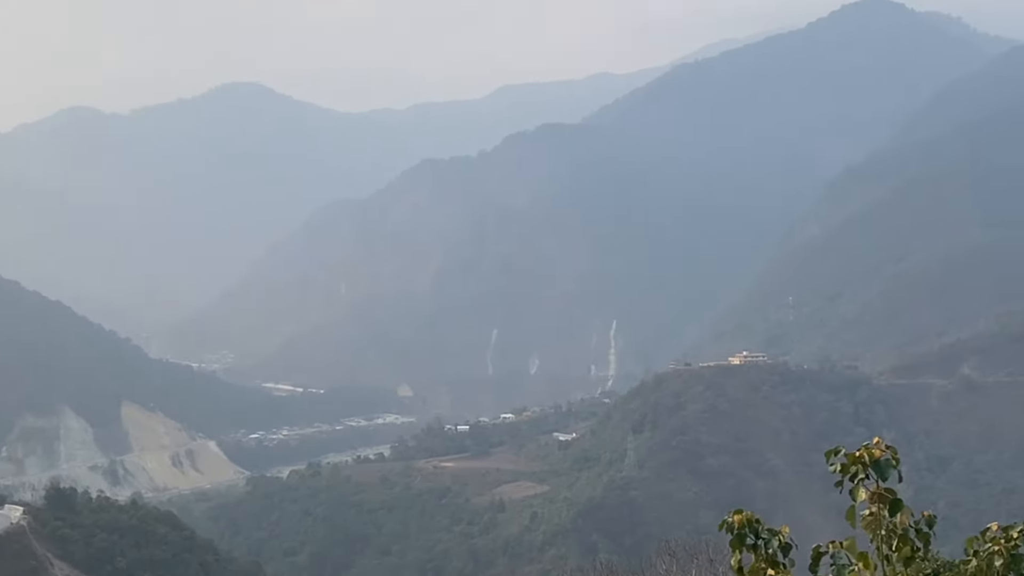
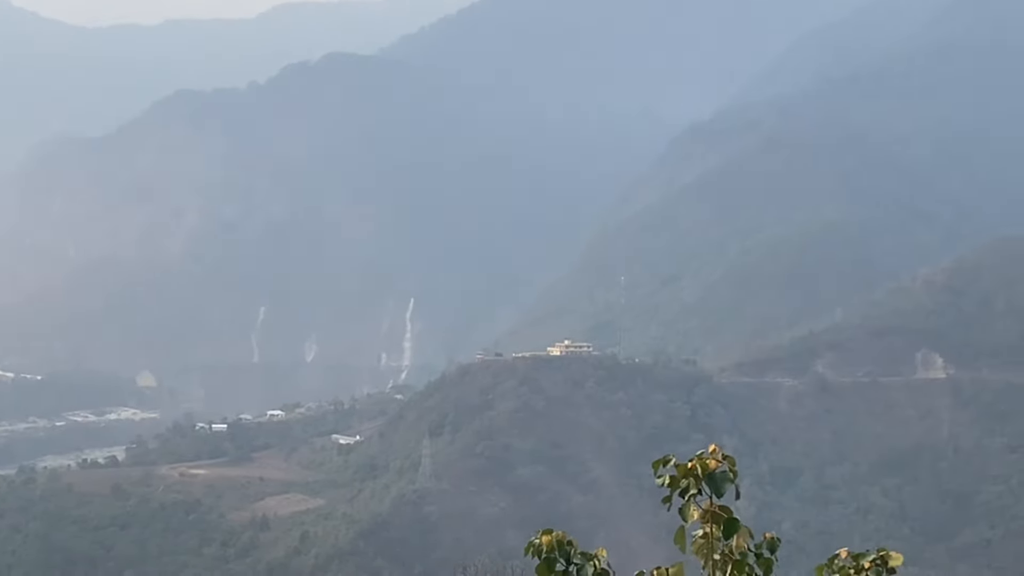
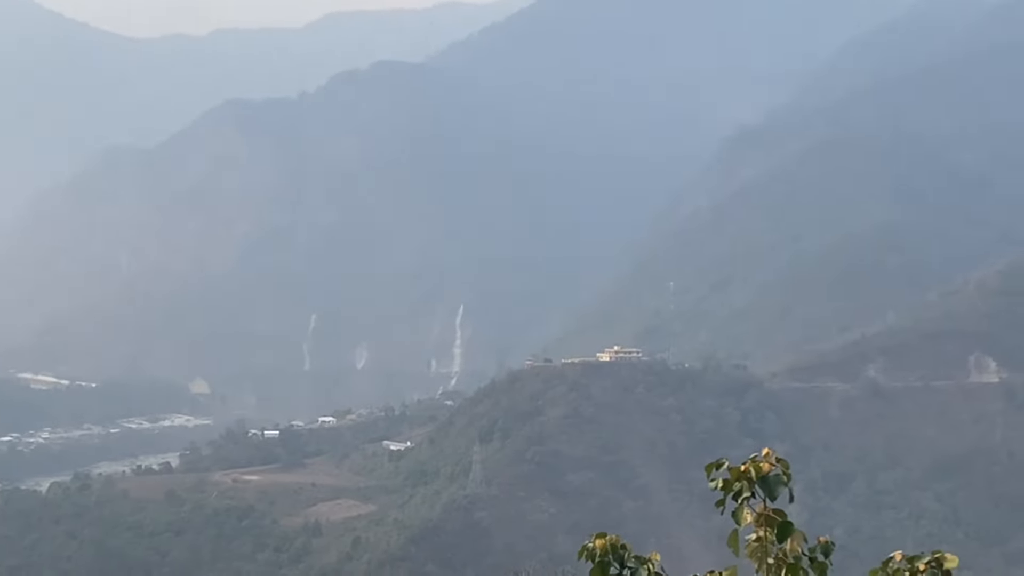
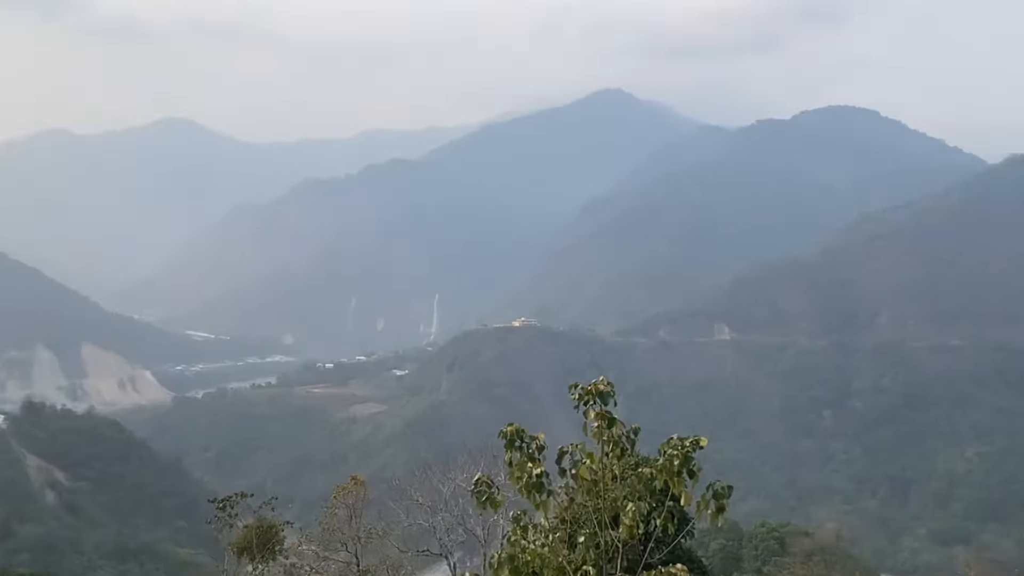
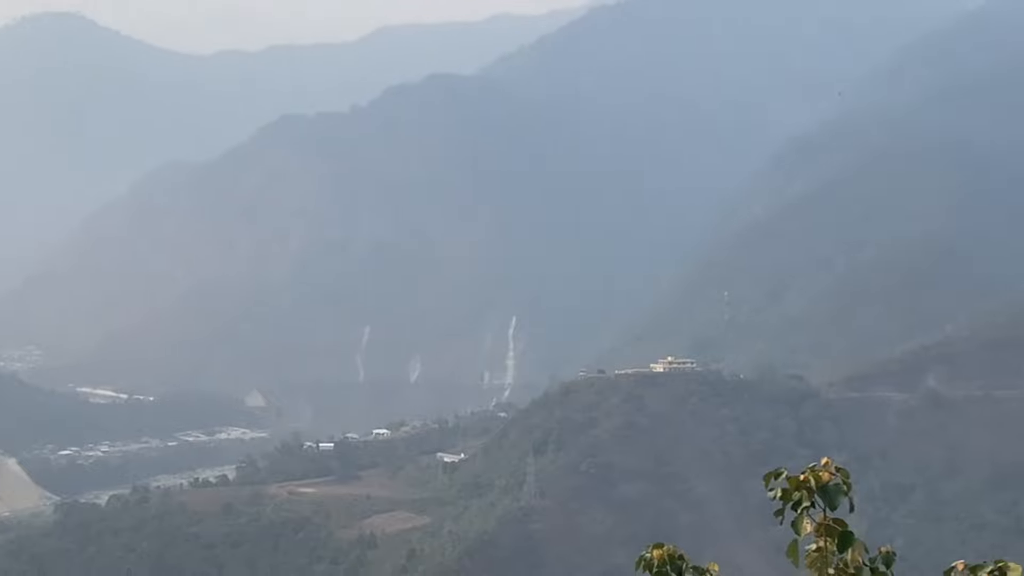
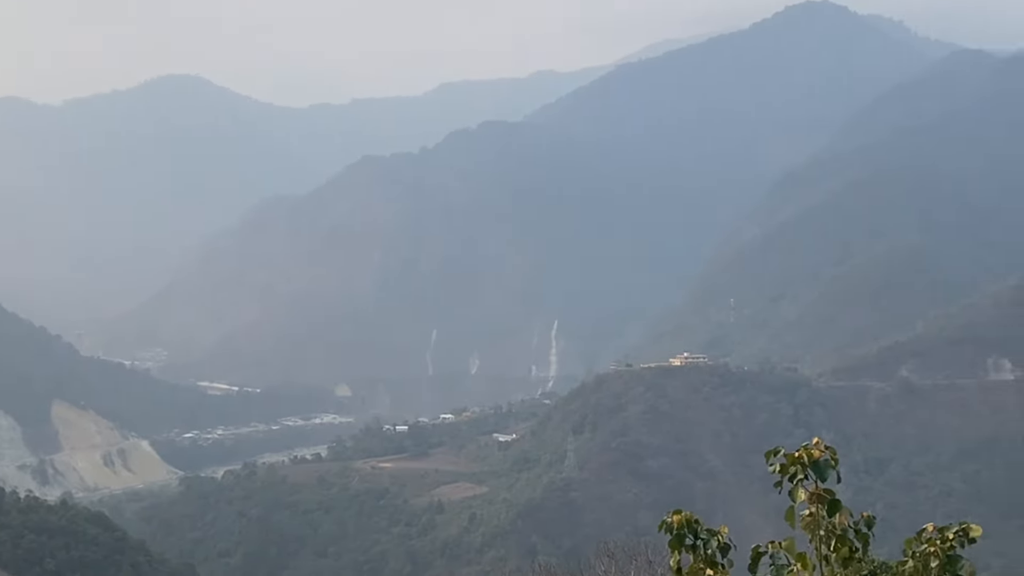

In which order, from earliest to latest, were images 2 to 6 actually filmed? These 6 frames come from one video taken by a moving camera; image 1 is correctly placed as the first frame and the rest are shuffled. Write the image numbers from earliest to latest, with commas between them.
6, 5, 3, 2, 4
